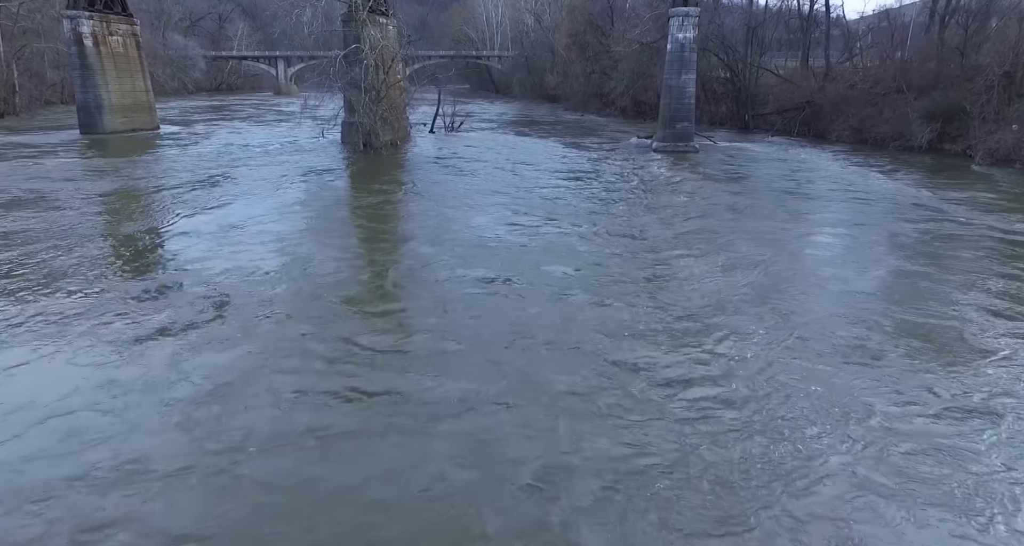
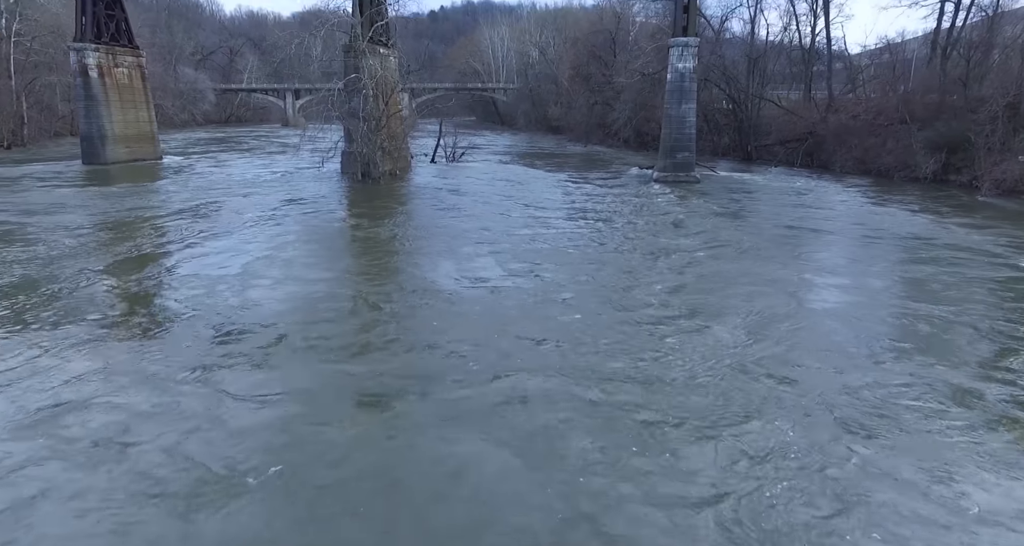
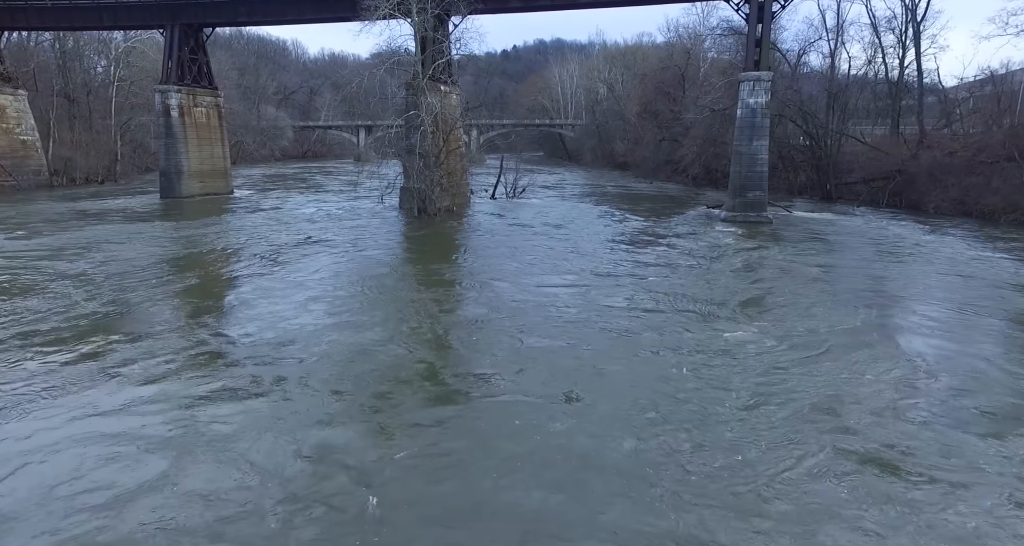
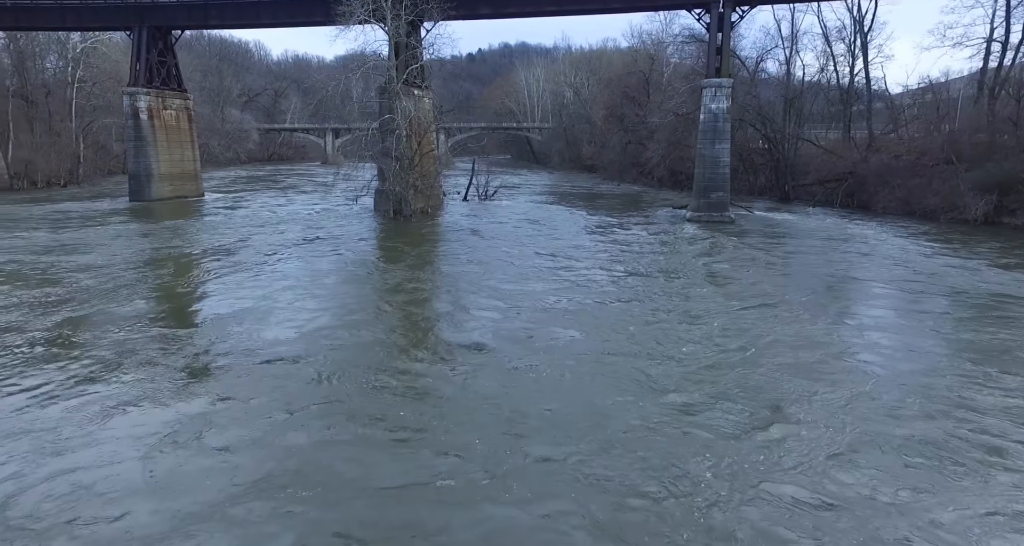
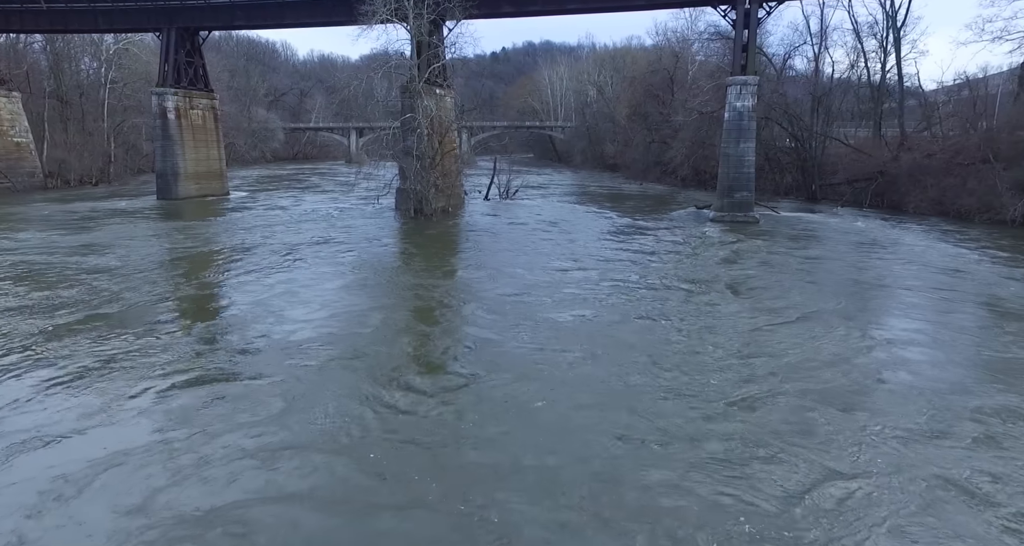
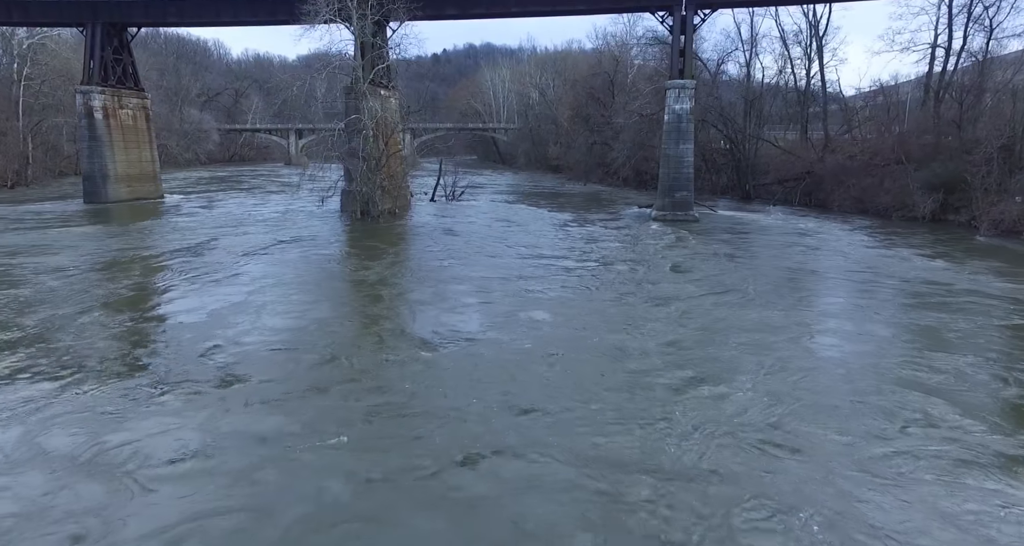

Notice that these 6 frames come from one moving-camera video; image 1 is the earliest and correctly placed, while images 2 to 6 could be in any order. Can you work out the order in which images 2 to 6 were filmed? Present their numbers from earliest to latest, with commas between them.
2, 6, 4, 5, 3
